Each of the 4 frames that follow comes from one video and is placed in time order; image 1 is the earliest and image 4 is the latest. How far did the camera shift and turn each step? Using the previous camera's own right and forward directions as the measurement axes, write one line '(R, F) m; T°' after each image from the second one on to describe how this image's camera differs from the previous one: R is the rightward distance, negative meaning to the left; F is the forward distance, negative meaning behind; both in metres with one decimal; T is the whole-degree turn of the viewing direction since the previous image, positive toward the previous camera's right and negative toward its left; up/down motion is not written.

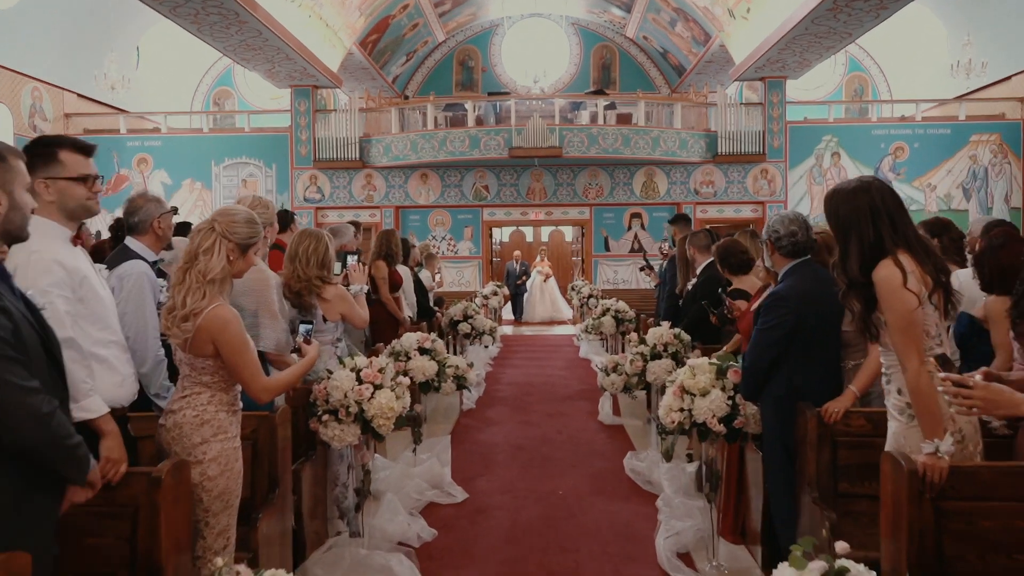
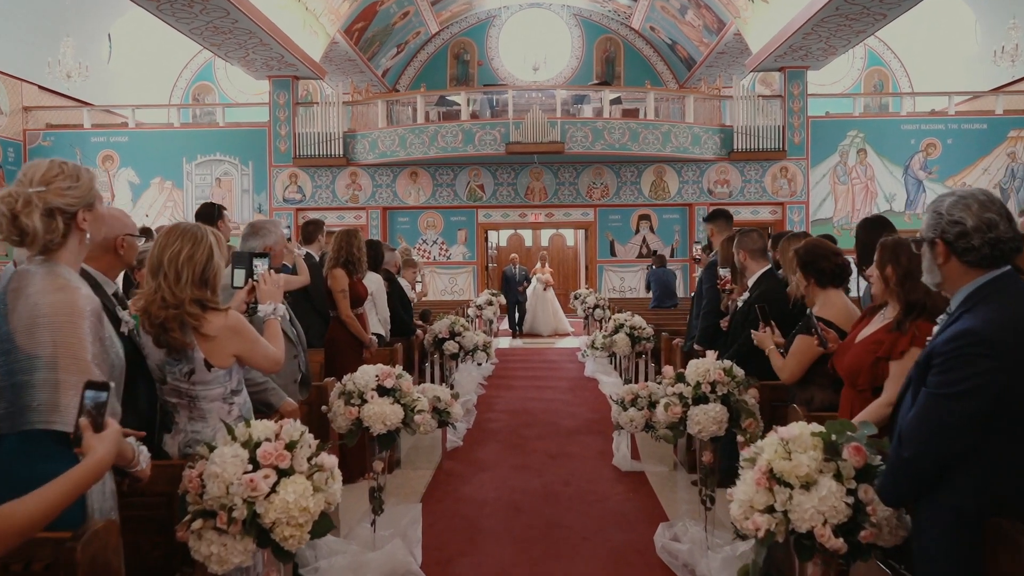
(0.0, +1.5) m; 0°
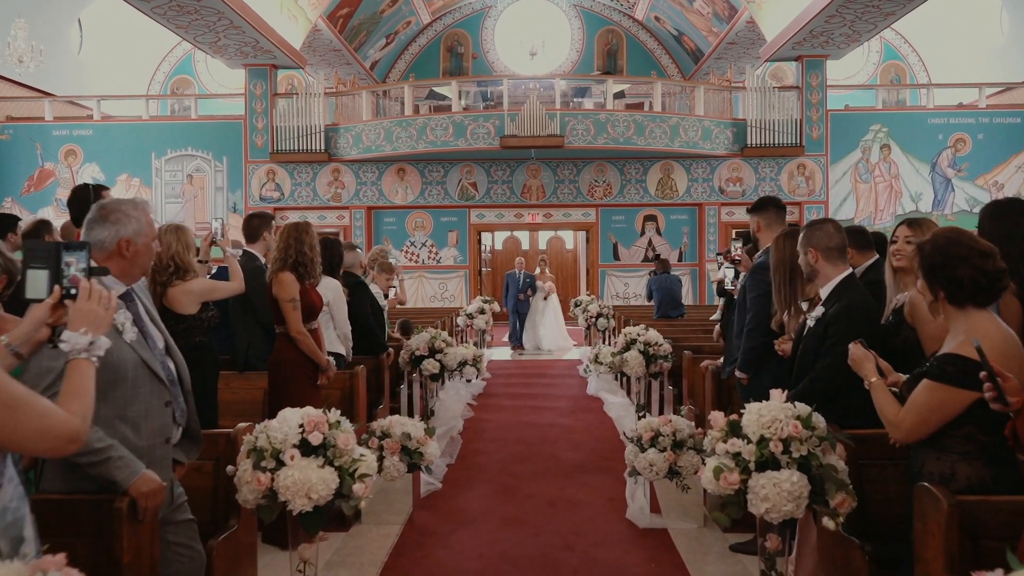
(+0.1, +1.3) m; 0°
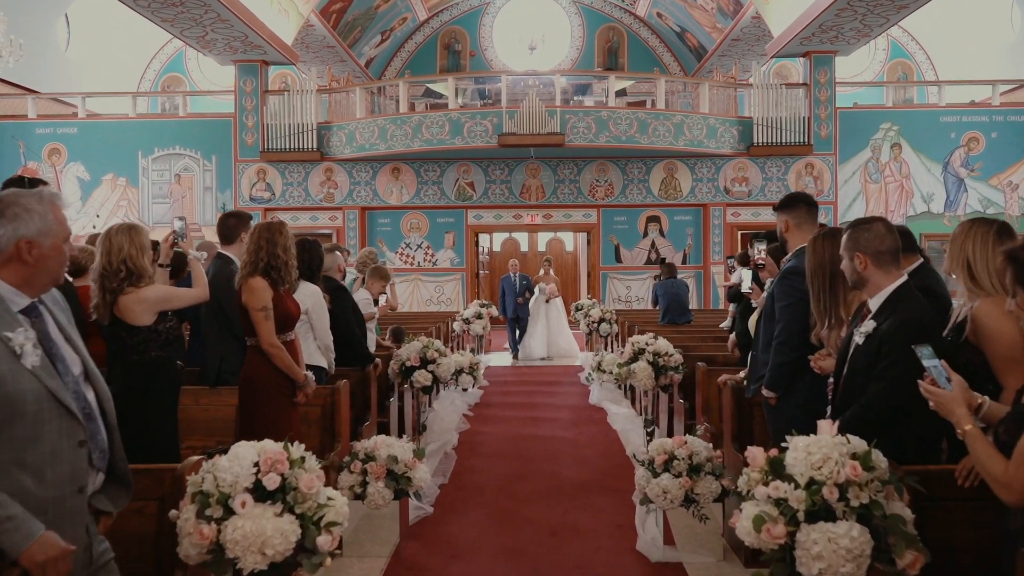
(0.0, +0.5) m; 0°
